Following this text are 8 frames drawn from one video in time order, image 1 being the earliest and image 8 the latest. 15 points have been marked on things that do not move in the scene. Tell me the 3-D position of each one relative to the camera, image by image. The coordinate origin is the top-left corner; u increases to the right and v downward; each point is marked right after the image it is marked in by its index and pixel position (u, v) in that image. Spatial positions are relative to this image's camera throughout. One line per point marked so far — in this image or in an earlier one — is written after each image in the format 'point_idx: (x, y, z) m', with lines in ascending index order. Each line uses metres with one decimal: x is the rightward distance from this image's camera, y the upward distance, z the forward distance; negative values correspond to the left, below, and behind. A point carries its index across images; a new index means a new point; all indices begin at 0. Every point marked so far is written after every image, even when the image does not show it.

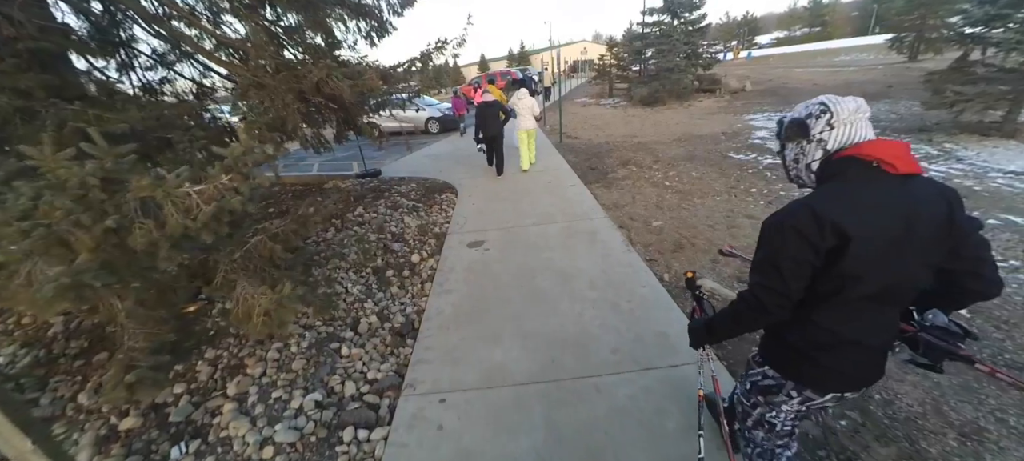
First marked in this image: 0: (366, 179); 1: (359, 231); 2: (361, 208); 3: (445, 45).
0: (-3.2, +1.1, +7.3) m
1: (-2.2, 0.0, +4.6) m
2: (-2.5, +0.4, +5.4) m
3: (-1.0, +2.7, +4.8) m
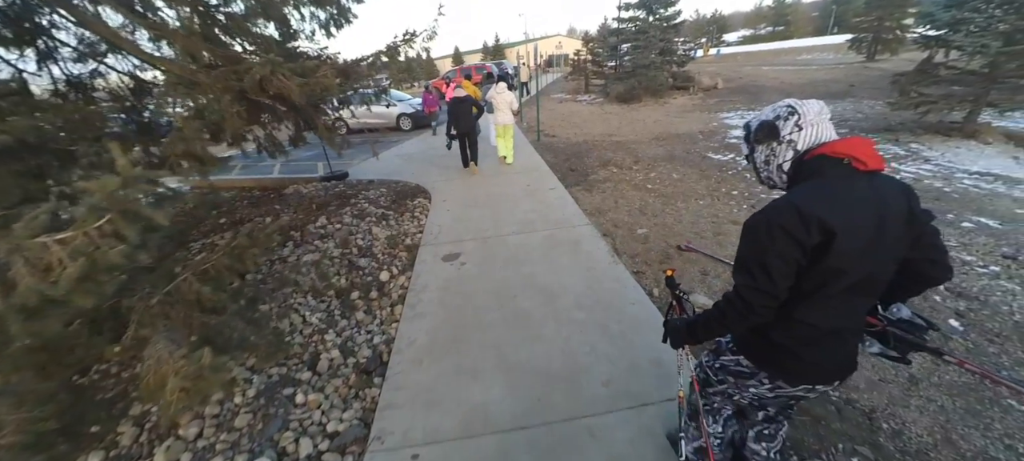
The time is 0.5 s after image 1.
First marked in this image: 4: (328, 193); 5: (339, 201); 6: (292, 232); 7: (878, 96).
0: (-3.7, +1.0, +6.8) m
1: (-2.4, -0.2, +4.2) m
2: (-2.8, +0.2, +4.9) m
3: (-1.3, +2.6, +4.4) m
4: (-3.3, +0.7, +5.8) m
5: (-2.9, +0.5, +5.4) m
6: (-3.1, 0.0, +4.6) m
7: (+15.1, +5.5, +13.4) m
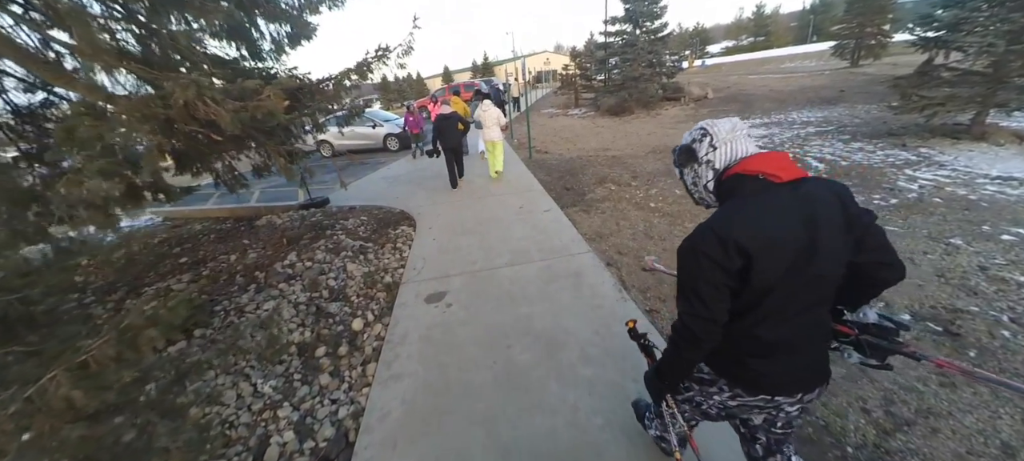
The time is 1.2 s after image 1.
0: (-3.9, +0.4, +6.3) m
1: (-2.5, -0.7, +3.6) m
2: (-2.9, -0.3, +4.4) m
3: (-1.5, +2.1, +4.0) m
4: (-3.4, +0.1, +5.4) m
5: (-3.0, 0.0, +5.0) m
6: (-3.2, -0.5, +4.1) m
7: (+14.6, +5.3, +13.4) m
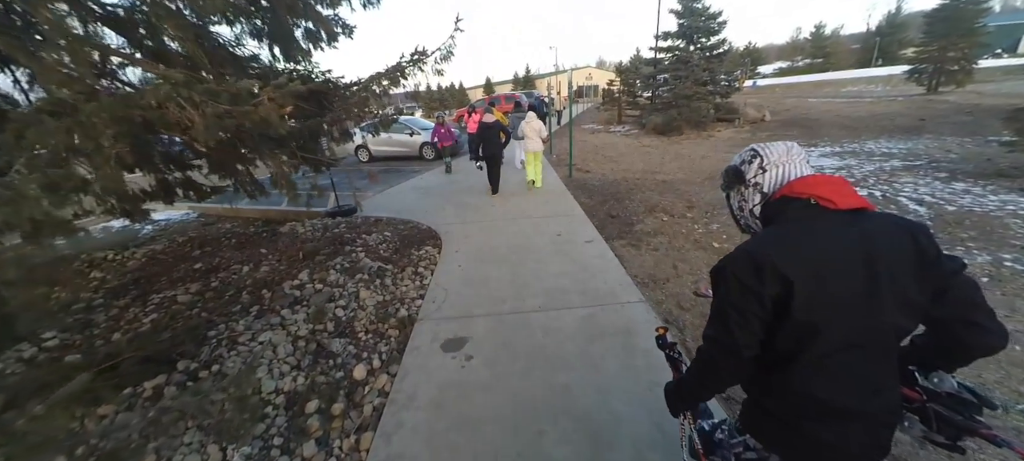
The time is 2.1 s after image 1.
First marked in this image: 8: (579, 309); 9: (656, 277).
0: (-3.2, +0.2, +6.0) m
1: (-2.2, -0.9, +3.2) m
2: (-2.5, -0.5, +4.0) m
3: (-1.0, +1.9, +3.5) m
4: (-2.9, -0.1, +5.0) m
5: (-2.5, -0.2, +4.6) m
6: (-2.8, -0.7, +3.7) m
7: (+16.1, +3.5, +11.6) m
8: (+0.7, -0.8, +3.3) m
9: (+1.7, -0.5, +3.8) m
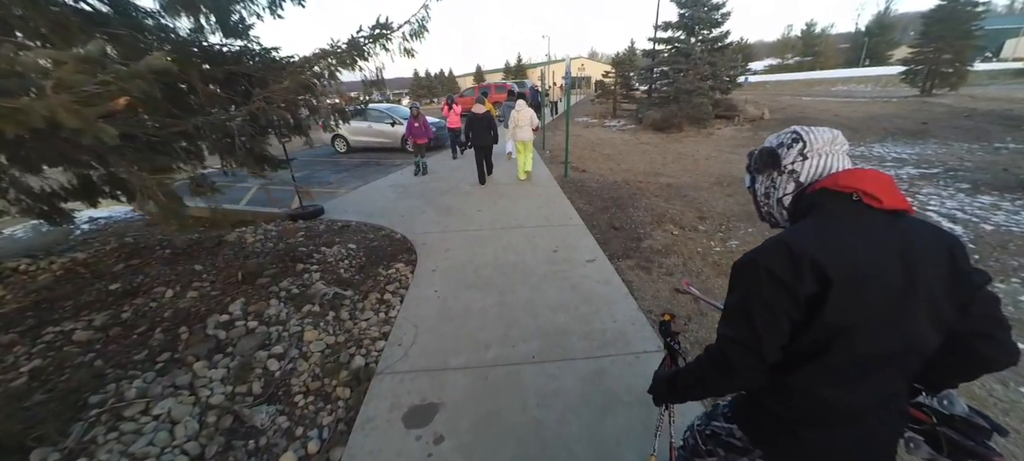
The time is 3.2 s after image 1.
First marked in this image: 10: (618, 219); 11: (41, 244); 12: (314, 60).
0: (-3.4, +0.1, +5.1) m
1: (-2.3, -1.1, +2.4) m
2: (-2.6, -0.7, +3.2) m
3: (-1.0, +1.6, +2.7) m
4: (-3.1, -0.2, +4.2) m
5: (-2.7, -0.4, +3.8) m
6: (-2.9, -0.9, +2.9) m
7: (+15.8, +3.2, +11.3) m
8: (+0.6, -1.0, +2.6) m
9: (+1.6, -0.8, +3.1) m
10: (+1.6, +0.2, +5.0) m
11: (-8.0, -0.2, +5.6) m
12: (-2.0, +1.8, +3.4) m
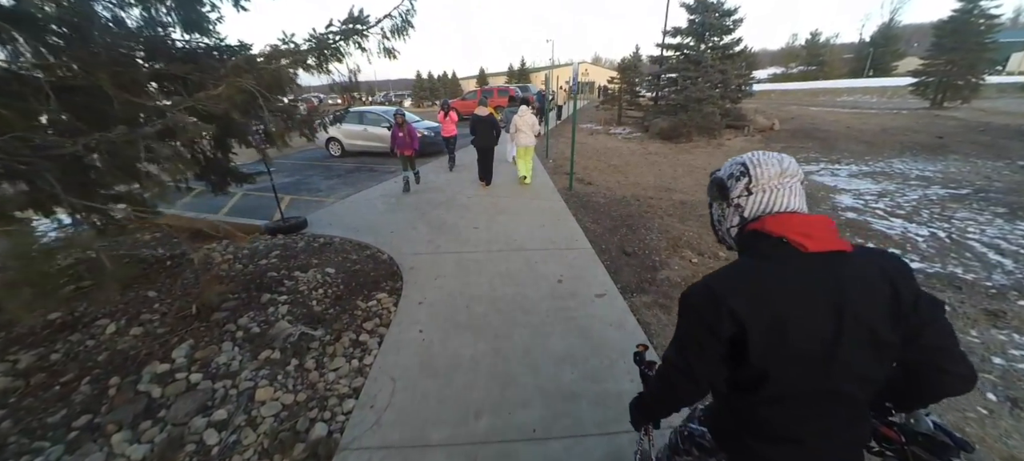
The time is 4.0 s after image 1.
0: (-3.4, -0.2, +4.7) m
1: (-2.3, -1.3, +1.9) m
2: (-2.6, -0.9, +2.7) m
3: (-1.0, +1.4, +2.3) m
4: (-3.1, -0.5, +3.7) m
5: (-2.7, -0.6, +3.3) m
6: (-2.9, -1.1, +2.4) m
7: (+15.9, +2.5, +10.9) m
8: (+0.5, -1.3, +2.1) m
9: (+1.5, -1.1, +2.6) m
10: (+1.6, -0.2, +4.5) m
11: (-8.0, -0.4, +5.1) m
12: (-2.0, +1.5, +2.9) m
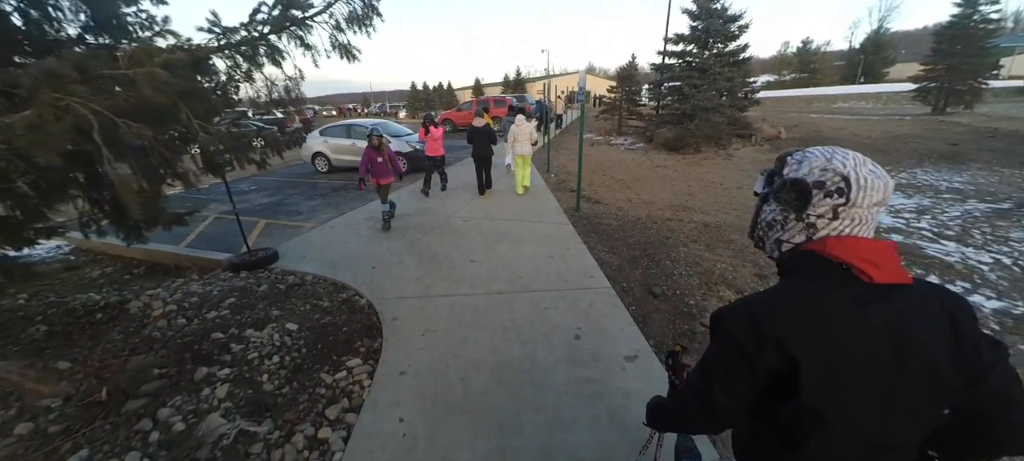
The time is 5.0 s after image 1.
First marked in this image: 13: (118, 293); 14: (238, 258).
0: (-3.4, -0.6, +3.9) m
1: (-2.2, -1.7, +1.2) m
2: (-2.6, -1.3, +2.0) m
3: (-1.0, +1.0, +1.6) m
4: (-3.0, -0.9, +3.0) m
5: (-2.6, -1.1, +2.6) m
6: (-2.9, -1.5, +1.7) m
7: (+15.8, +2.2, +10.3) m
8: (+0.6, -1.7, +1.4) m
9: (+1.6, -1.5, +1.9) m
10: (+1.7, -0.6, +3.8) m
11: (-8.0, -0.9, +4.3) m
12: (-1.9, +1.1, +2.2) m
13: (-4.7, -0.7, +3.9) m
14: (-3.6, -0.4, +4.3) m
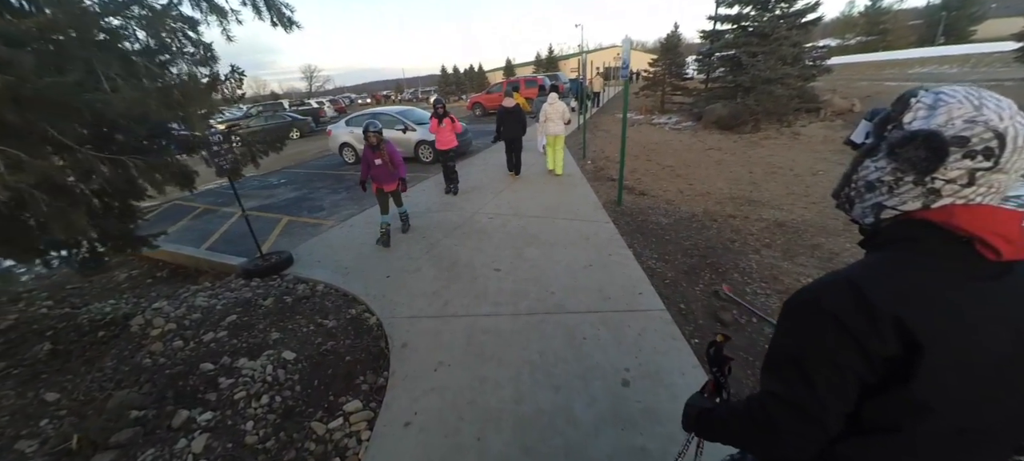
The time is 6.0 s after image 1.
0: (-3.0, -0.7, +3.7) m
1: (-2.2, -1.9, +0.9) m
2: (-2.4, -1.5, +1.7) m
3: (-0.9, +0.8, +1.0) m
4: (-2.8, -1.0, +2.7) m
5: (-2.4, -1.2, +2.3) m
6: (-2.8, -1.7, +1.4) m
7: (+16.7, +2.4, +8.0) m
8: (+0.7, -1.9, +0.8) m
9: (+1.7, -1.6, +1.2) m
10: (+2.0, -0.7, +3.1) m
11: (-7.6, -0.9, +4.5) m
12: (-1.8, +0.9, +1.8) m
13: (-4.4, -0.8, +3.8) m
14: (-3.2, -0.4, +4.1) m
